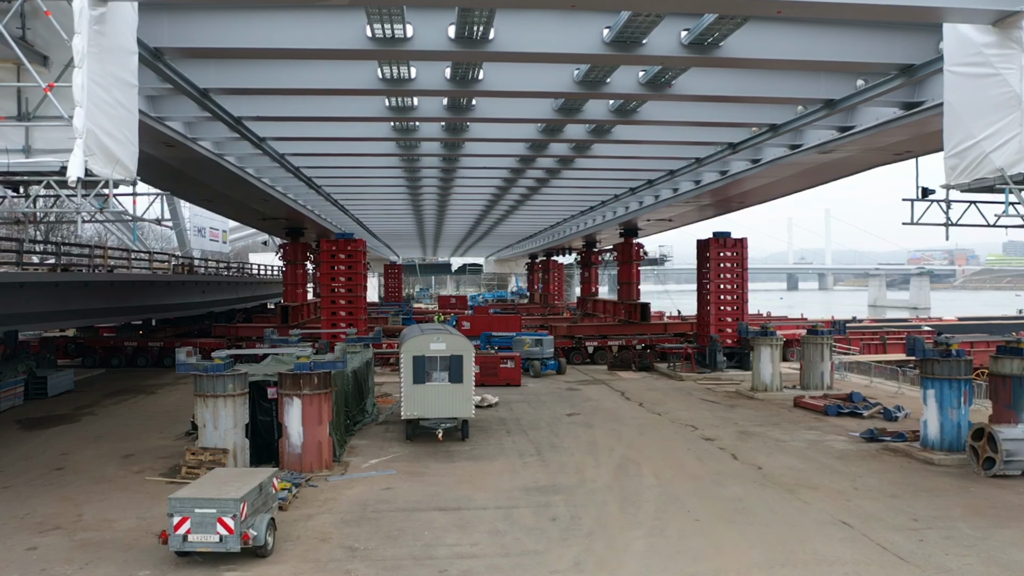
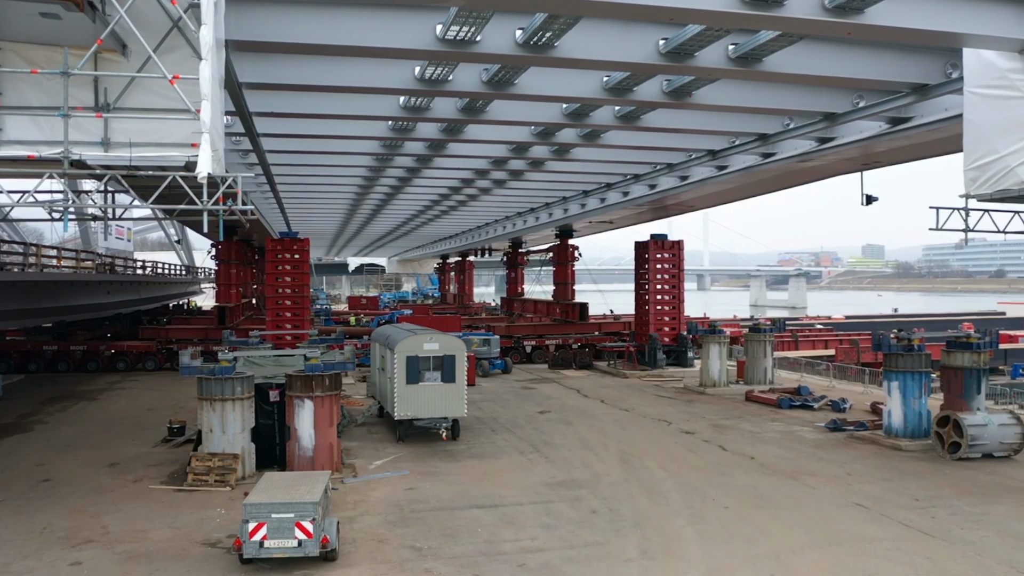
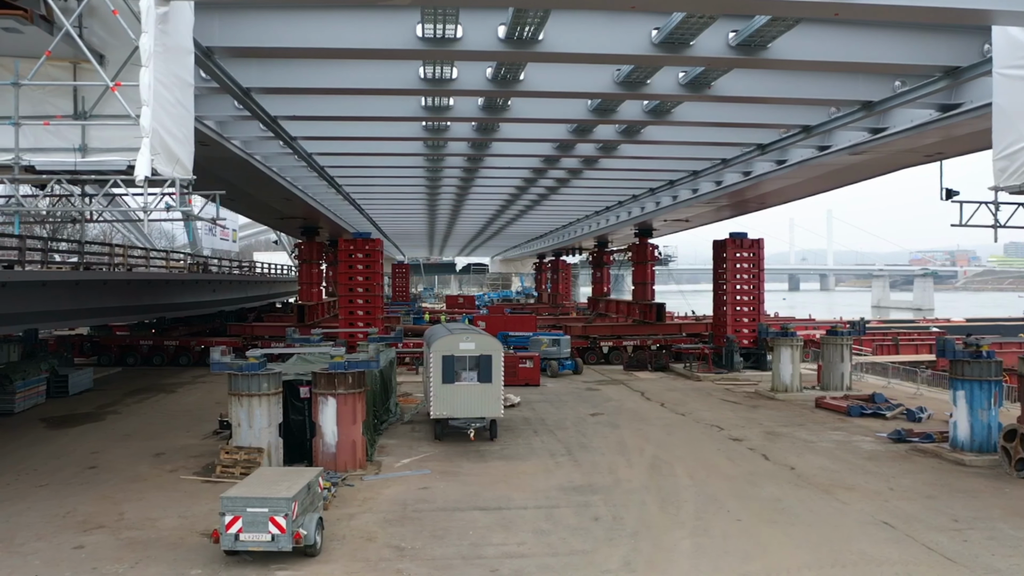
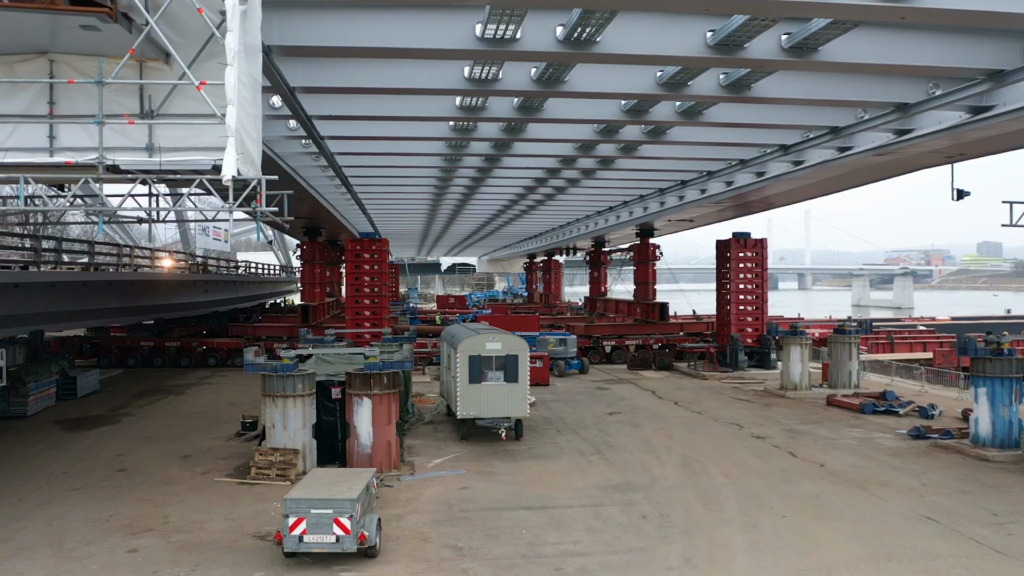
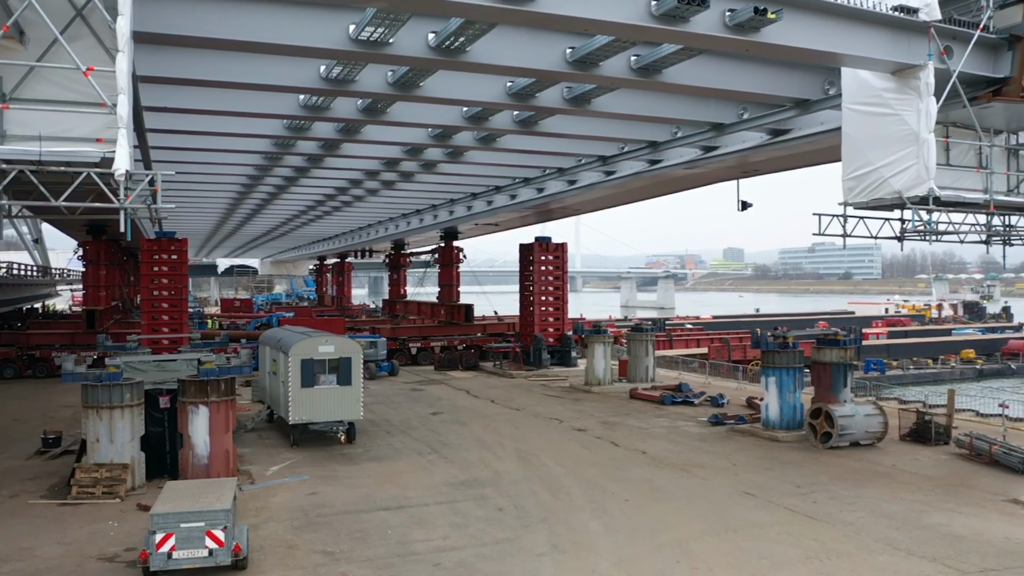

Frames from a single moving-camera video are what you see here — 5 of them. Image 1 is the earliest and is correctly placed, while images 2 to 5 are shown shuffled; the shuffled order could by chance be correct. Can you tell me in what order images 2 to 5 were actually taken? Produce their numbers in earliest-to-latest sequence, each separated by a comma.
3, 4, 2, 5
